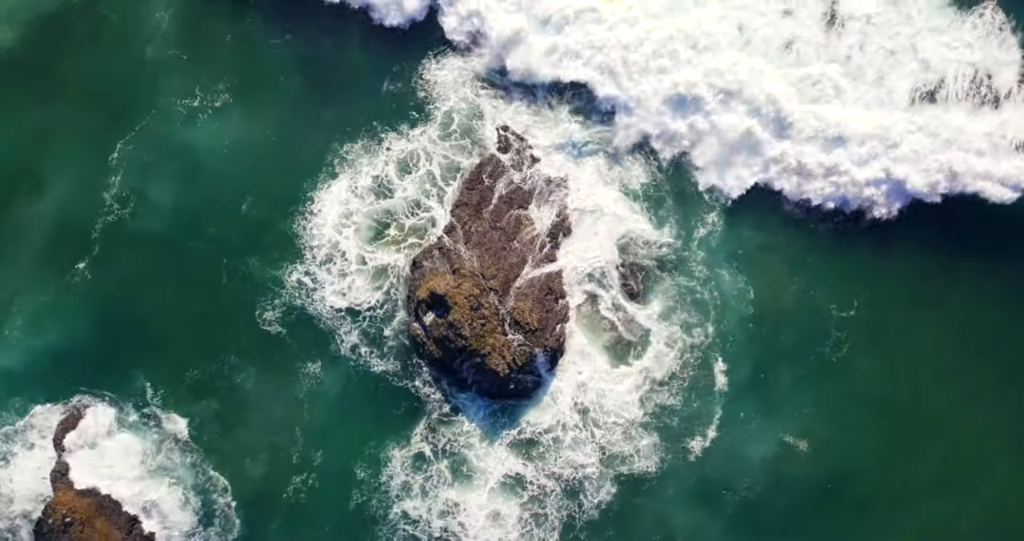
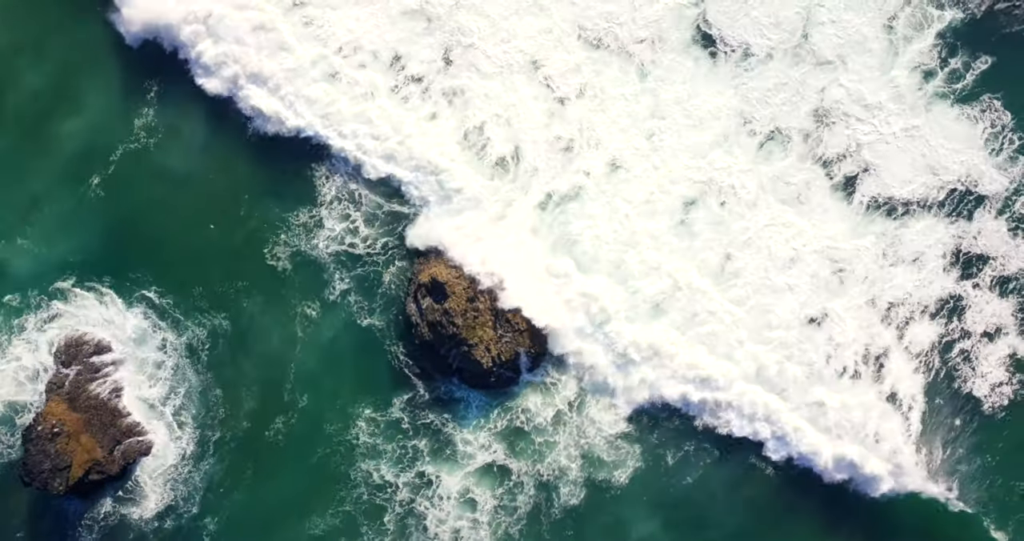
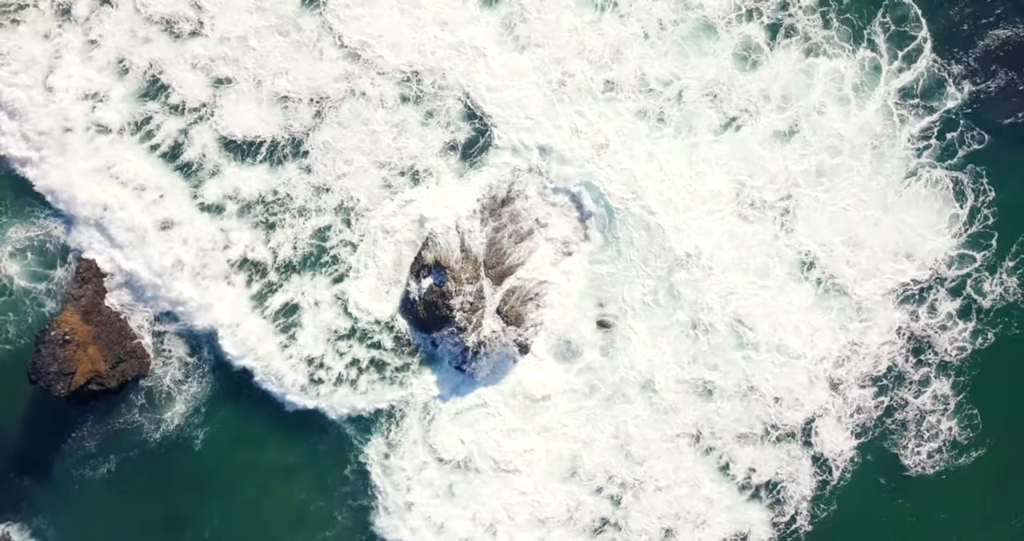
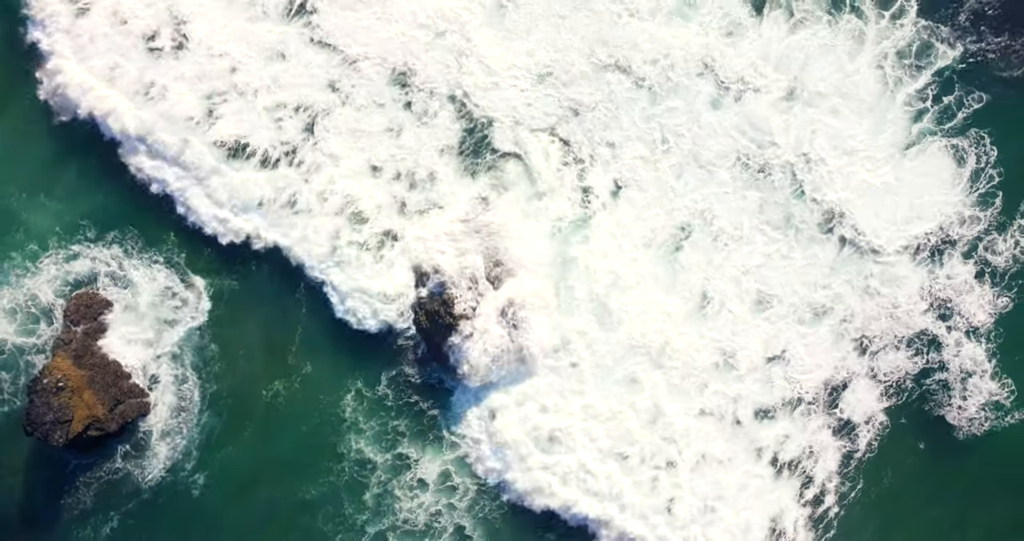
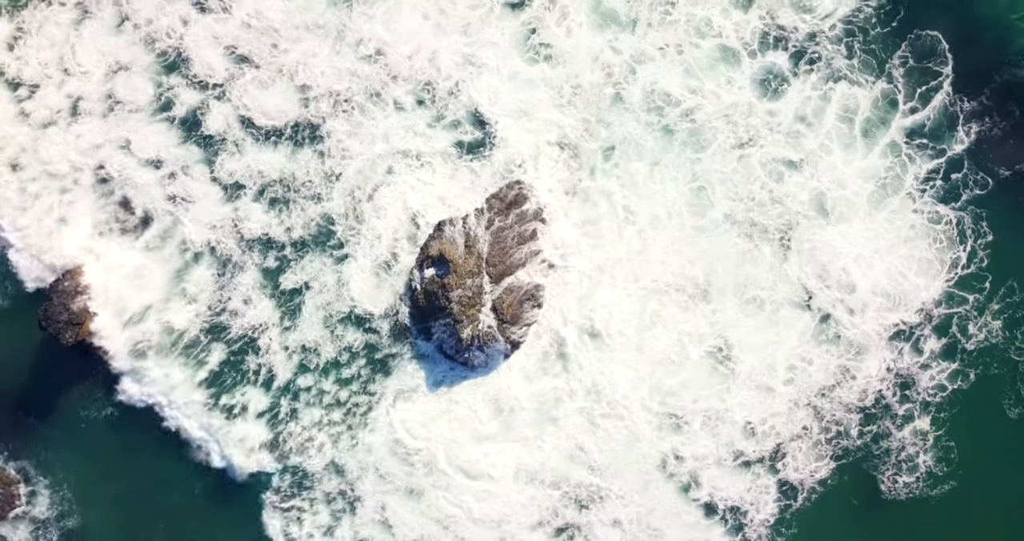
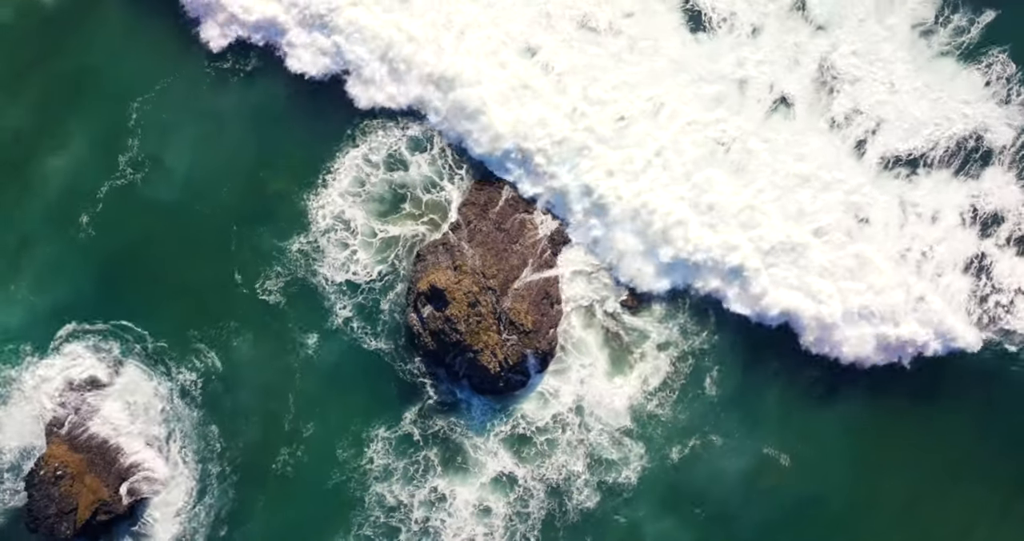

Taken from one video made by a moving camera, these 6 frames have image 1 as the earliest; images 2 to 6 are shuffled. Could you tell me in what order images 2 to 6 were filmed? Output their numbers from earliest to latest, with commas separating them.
6, 2, 4, 3, 5
